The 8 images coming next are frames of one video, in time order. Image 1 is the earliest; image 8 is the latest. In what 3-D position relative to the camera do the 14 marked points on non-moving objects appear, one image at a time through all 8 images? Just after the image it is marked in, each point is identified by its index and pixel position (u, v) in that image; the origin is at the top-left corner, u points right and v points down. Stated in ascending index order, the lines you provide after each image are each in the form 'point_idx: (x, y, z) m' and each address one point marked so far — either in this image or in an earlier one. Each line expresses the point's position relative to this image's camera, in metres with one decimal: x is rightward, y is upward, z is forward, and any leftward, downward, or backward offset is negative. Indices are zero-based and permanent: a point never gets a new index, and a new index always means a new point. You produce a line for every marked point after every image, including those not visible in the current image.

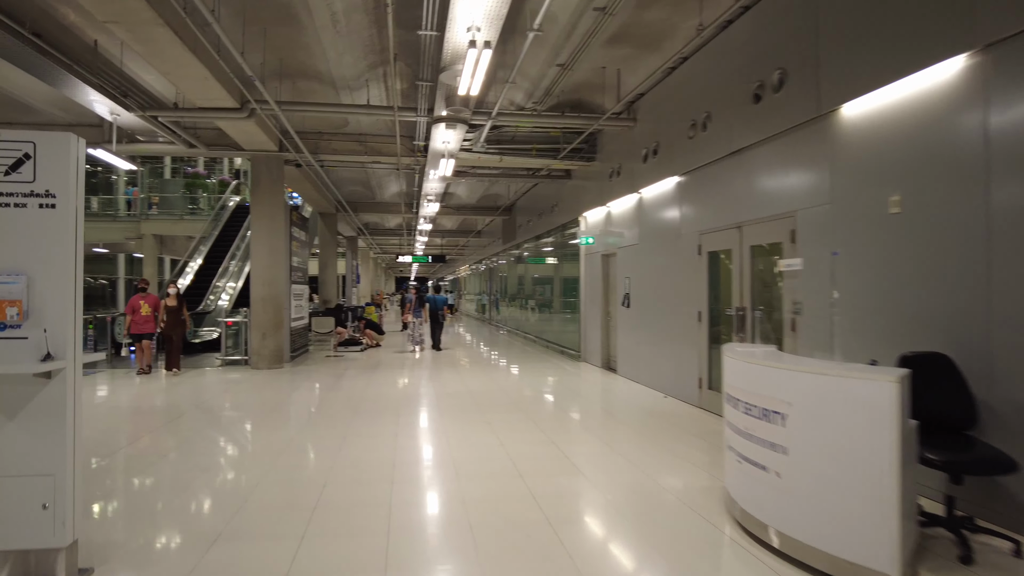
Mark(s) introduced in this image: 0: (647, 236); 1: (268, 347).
0: (+1.4, +0.5, +6.8) m
1: (-3.0, -0.7, +8.2) m
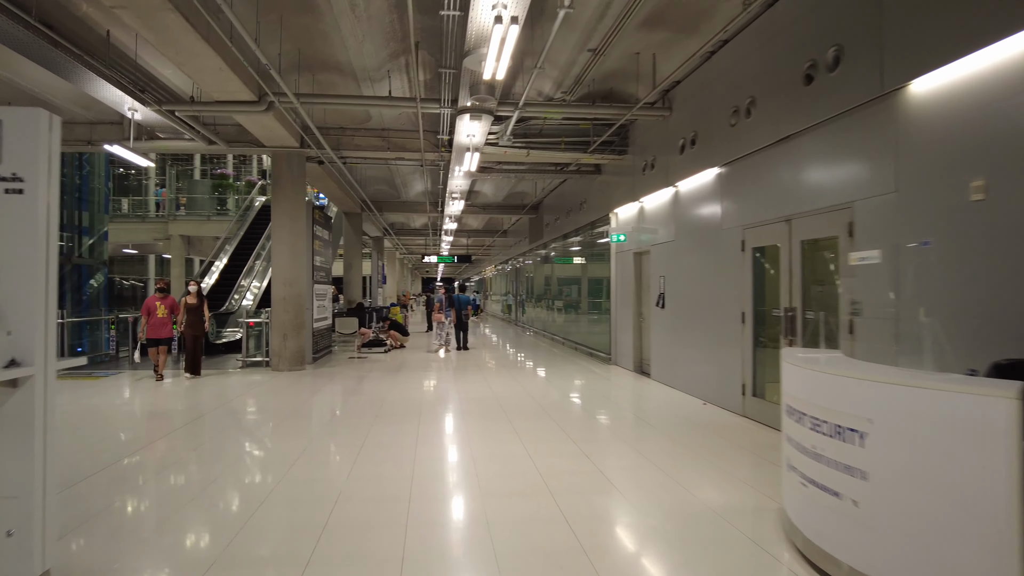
0: (+1.7, +0.5, +6.4) m
1: (-2.7, -0.7, +7.9) m
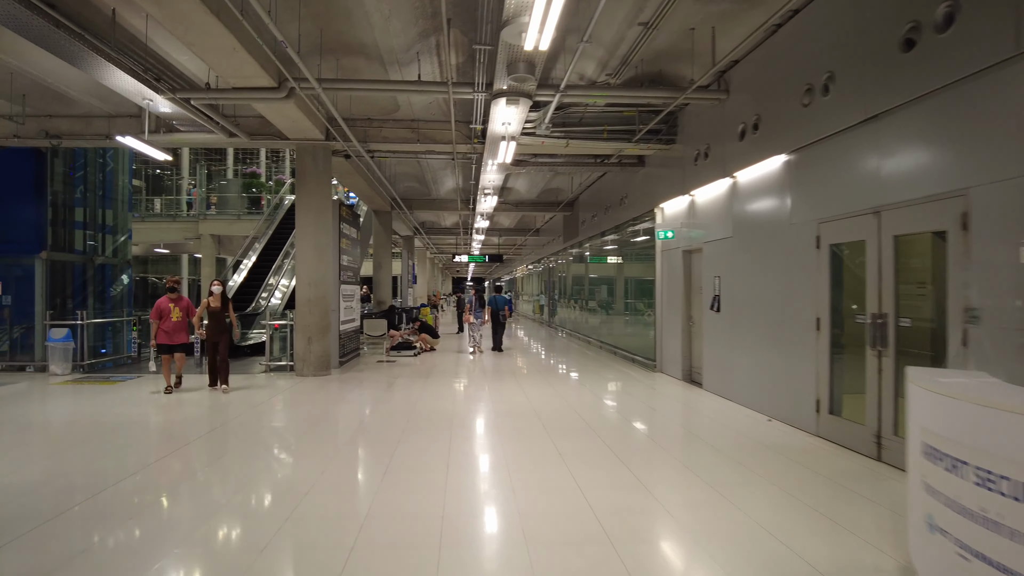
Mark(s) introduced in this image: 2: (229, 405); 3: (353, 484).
0: (+2.0, +0.5, +5.8) m
1: (-2.2, -0.7, +7.5) m
2: (-2.9, -1.1, +6.7) m
3: (-1.0, -1.2, +4.2) m
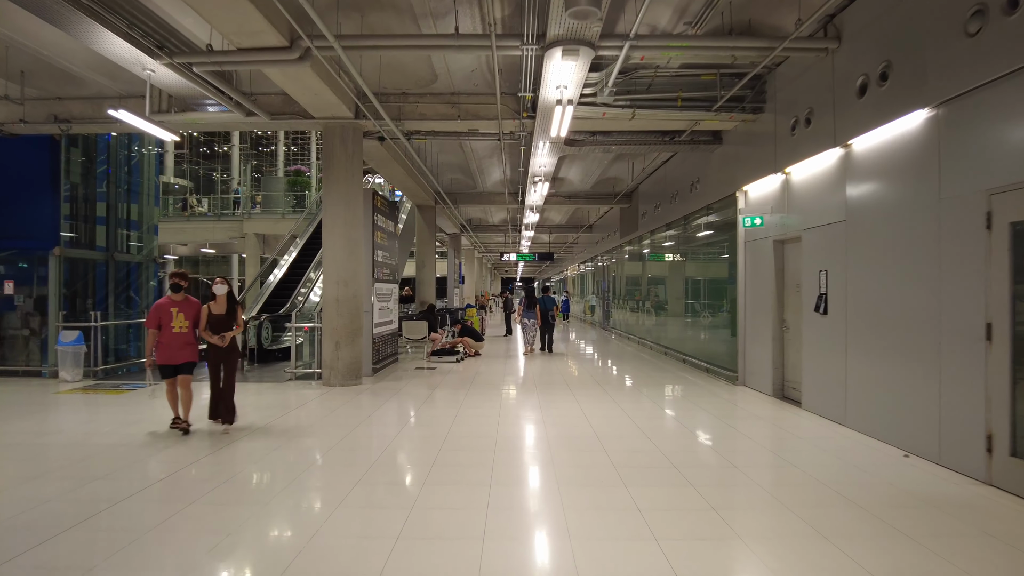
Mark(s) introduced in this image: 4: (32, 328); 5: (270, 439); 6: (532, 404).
0: (+2.4, +0.6, +4.6) m
1: (-1.7, -0.7, +6.7) m
2: (-2.4, -1.1, +5.9) m
3: (-0.7, -1.2, +3.2) m
4: (-5.6, -0.5, +7.7) m
5: (-1.8, -1.2, +5.0) m
6: (+0.2, -1.2, +6.8) m
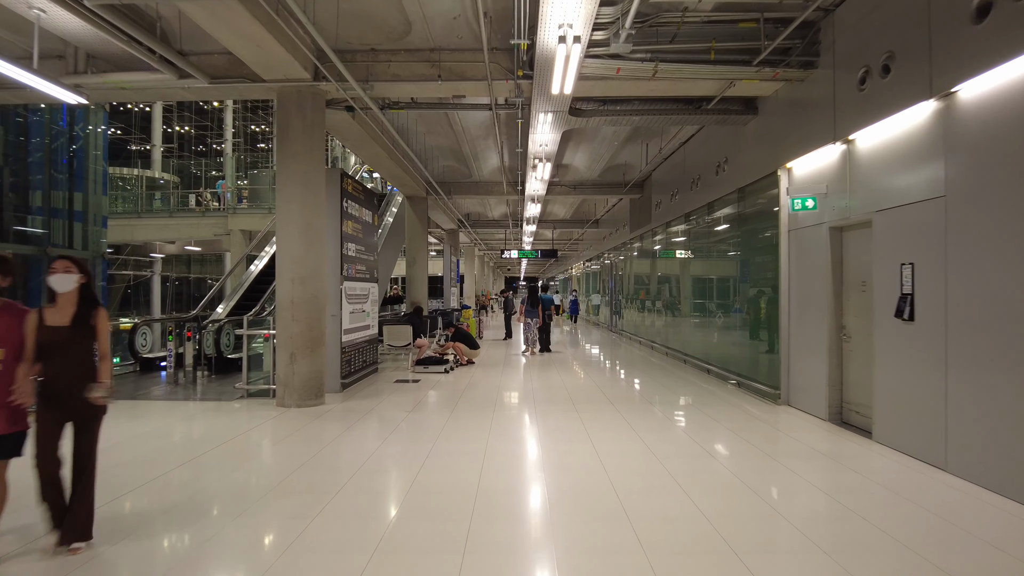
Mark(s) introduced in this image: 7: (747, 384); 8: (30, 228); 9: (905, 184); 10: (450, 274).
0: (+2.4, +0.6, +3.4) m
1: (-1.7, -0.7, +5.5) m
2: (-2.4, -1.1, +4.7) m
3: (-0.8, -1.2, +2.0) m
4: (-5.6, -0.5, +6.6) m
5: (-1.9, -1.2, +3.8) m
6: (+0.2, -1.2, +5.7) m
7: (+2.4, -1.0, +7.0) m
8: (-5.3, +0.7, +7.2) m
9: (+2.3, +0.6, +3.9) m
10: (-1.6, +0.4, +16.5) m
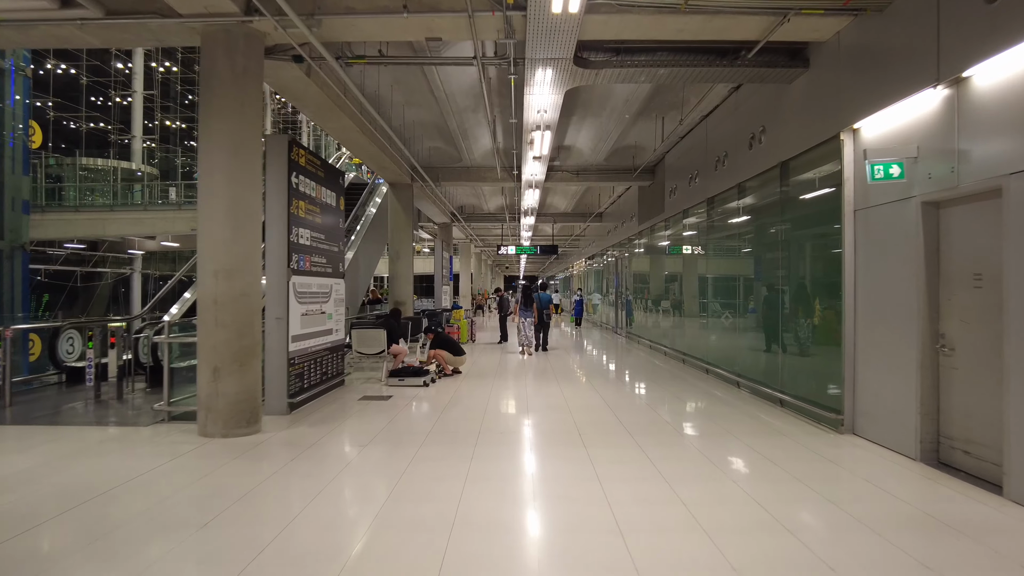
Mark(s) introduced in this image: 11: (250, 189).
0: (+2.3, +0.6, +2.2) m
1: (-1.8, -0.7, +4.3) m
2: (-2.5, -1.1, +3.5) m
3: (-0.9, -1.2, +0.8) m
4: (-5.7, -0.5, +5.3) m
5: (-2.0, -1.2, +2.6) m
6: (+0.1, -1.2, +4.4) m
7: (+2.3, -0.9, +5.8) m
8: (-5.4, +0.7, +6.0) m
9: (+2.3, +0.6, +2.7) m
10: (-1.6, +0.4, +15.3) m
11: (-1.7, +0.7, +4.4) m
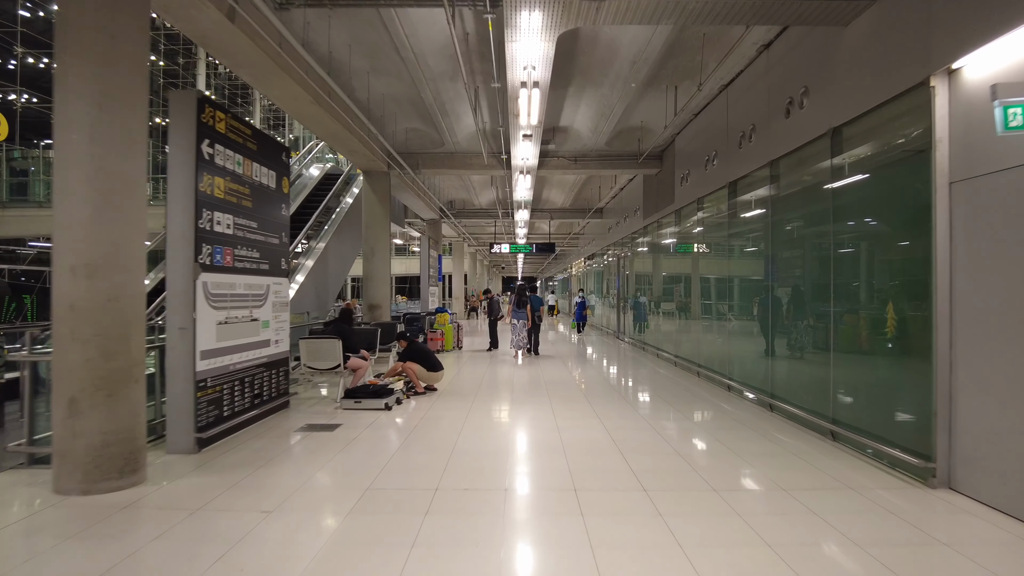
0: (+2.1, +0.6, +1.0) m
1: (-2.0, -0.7, +3.1) m
2: (-2.7, -1.1, +2.4) m
3: (-1.0, -1.2, -0.3) m
4: (-5.8, -0.5, +4.2) m
5: (-2.1, -1.2, +1.5) m
6: (-0.1, -1.2, +3.3) m
7: (+2.2, -1.0, +4.6) m
8: (-5.5, +0.7, +4.8) m
9: (+2.1, +0.6, +1.6) m
10: (-1.8, +0.4, +14.1) m
11: (-1.9, +0.6, +3.2) m
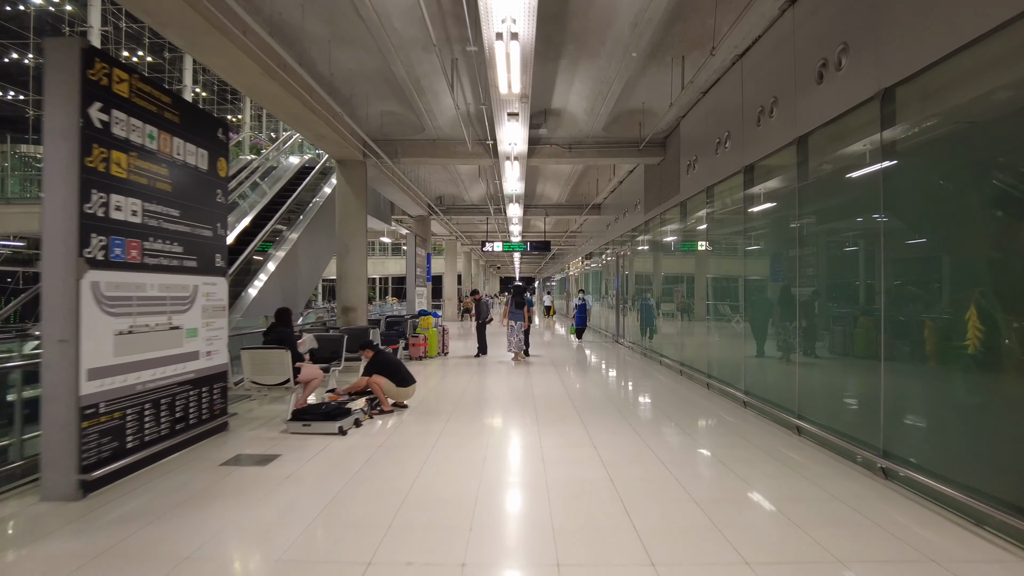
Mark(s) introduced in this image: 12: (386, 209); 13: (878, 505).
0: (+2.0, +0.6, +0.2) m
1: (-2.1, -0.7, +2.3) m
2: (-2.8, -1.1, +1.5) m
3: (-1.1, -1.2, -1.2) m
4: (-6.0, -0.5, +3.3) m
5: (-2.3, -1.2, +0.6) m
6: (-0.2, -1.2, +2.5) m
7: (+2.0, -1.0, +3.8) m
8: (-5.6, +0.7, +4.0) m
9: (+2.0, +0.6, +0.8) m
10: (-1.9, +0.3, +13.3) m
11: (-2.0, +0.6, +2.4) m
12: (-2.3, +1.4, +12.0) m
13: (+1.7, -1.0, +3.1) m
